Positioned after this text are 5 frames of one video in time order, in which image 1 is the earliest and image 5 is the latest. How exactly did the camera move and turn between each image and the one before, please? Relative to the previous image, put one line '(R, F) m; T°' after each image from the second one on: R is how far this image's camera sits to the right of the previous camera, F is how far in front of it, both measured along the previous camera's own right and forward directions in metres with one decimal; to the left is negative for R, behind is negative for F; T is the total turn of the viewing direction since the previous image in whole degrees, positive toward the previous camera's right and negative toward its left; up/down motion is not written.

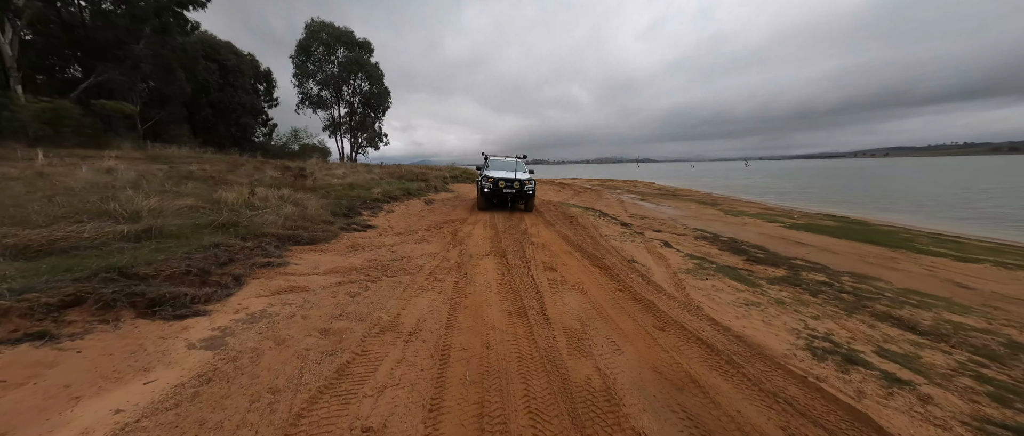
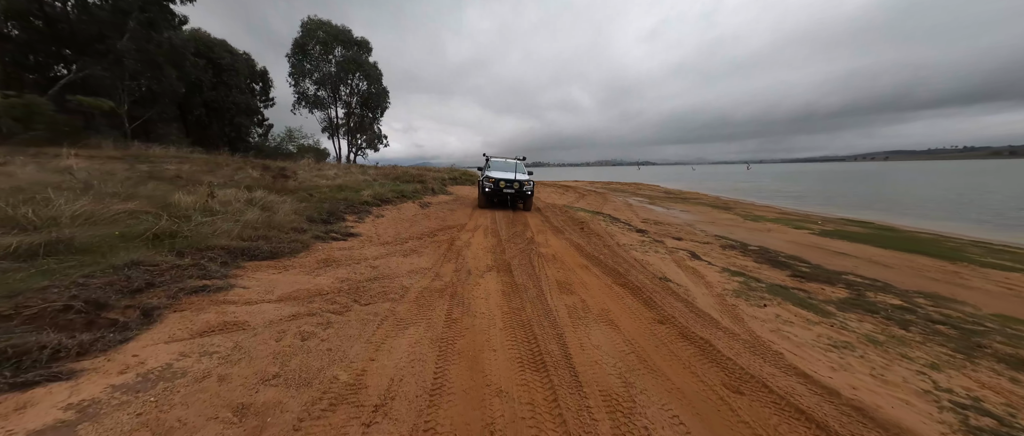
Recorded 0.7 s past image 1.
(-0.1, +1.1) m; 0°
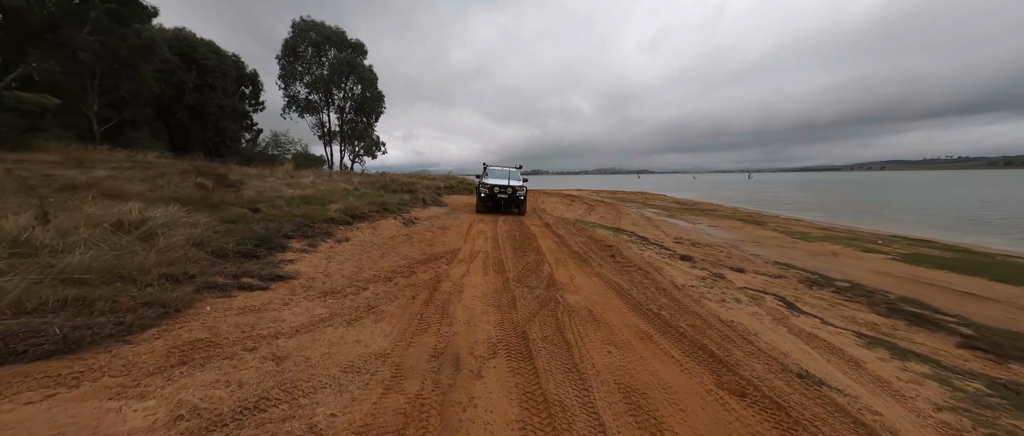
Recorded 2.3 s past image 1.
(-0.2, +2.3) m; 0°
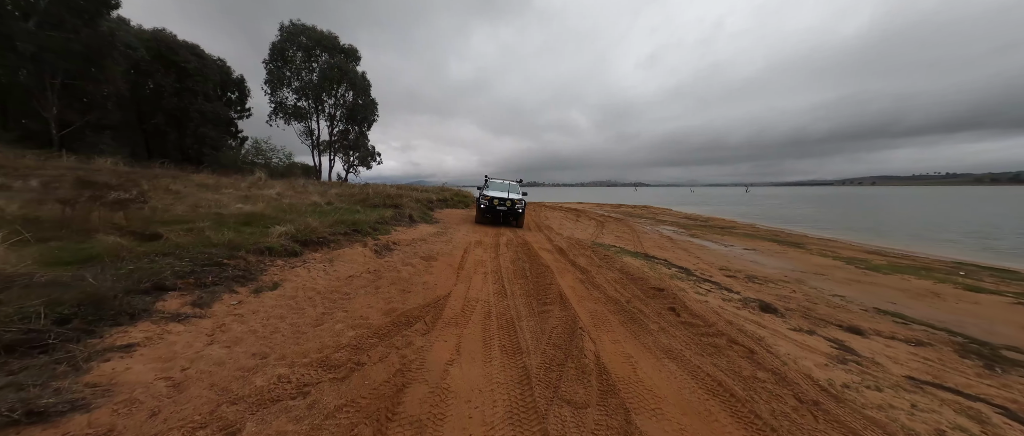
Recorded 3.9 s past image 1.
(-0.2, +2.3) m; +1°
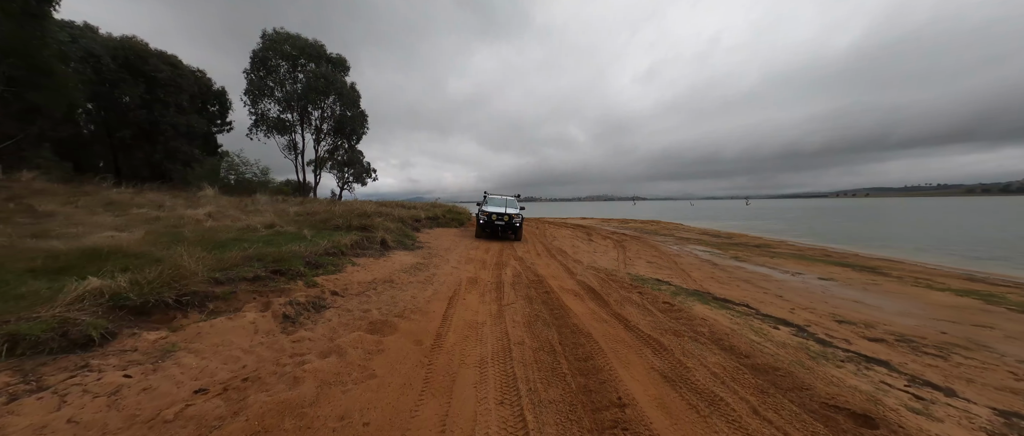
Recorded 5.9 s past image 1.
(-0.2, +3.0) m; 0°
